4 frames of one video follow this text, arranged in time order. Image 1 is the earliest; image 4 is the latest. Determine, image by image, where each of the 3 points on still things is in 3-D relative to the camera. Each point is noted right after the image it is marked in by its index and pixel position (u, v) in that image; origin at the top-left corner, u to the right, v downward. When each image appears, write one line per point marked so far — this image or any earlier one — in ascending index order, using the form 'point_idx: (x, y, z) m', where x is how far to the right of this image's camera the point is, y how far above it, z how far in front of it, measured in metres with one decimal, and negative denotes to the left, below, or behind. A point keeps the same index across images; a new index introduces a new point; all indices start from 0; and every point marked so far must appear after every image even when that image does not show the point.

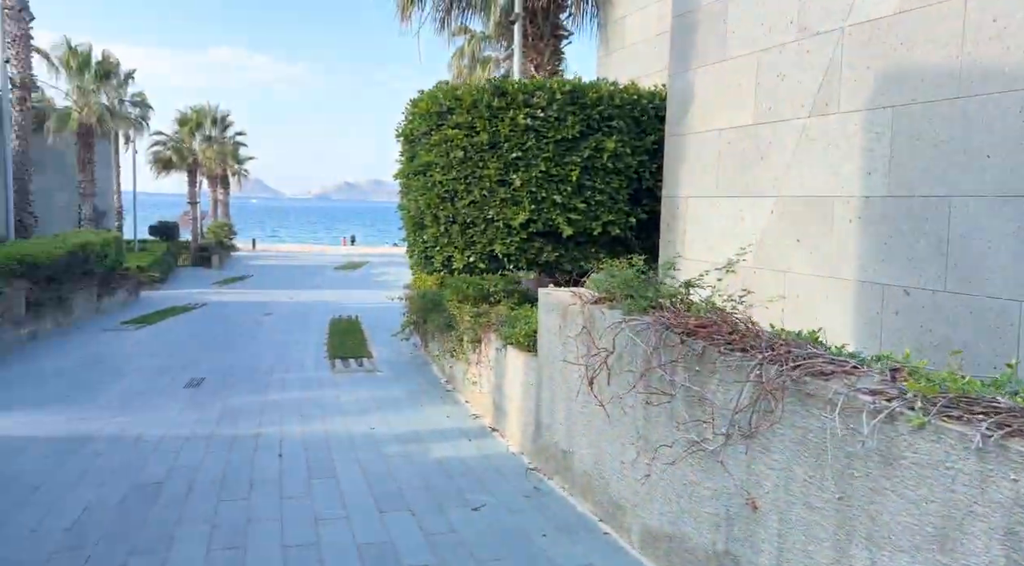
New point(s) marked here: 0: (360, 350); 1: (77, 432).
0: (-2.4, -1.1, +11.3) m
1: (-3.7, -1.3, +6.1) m
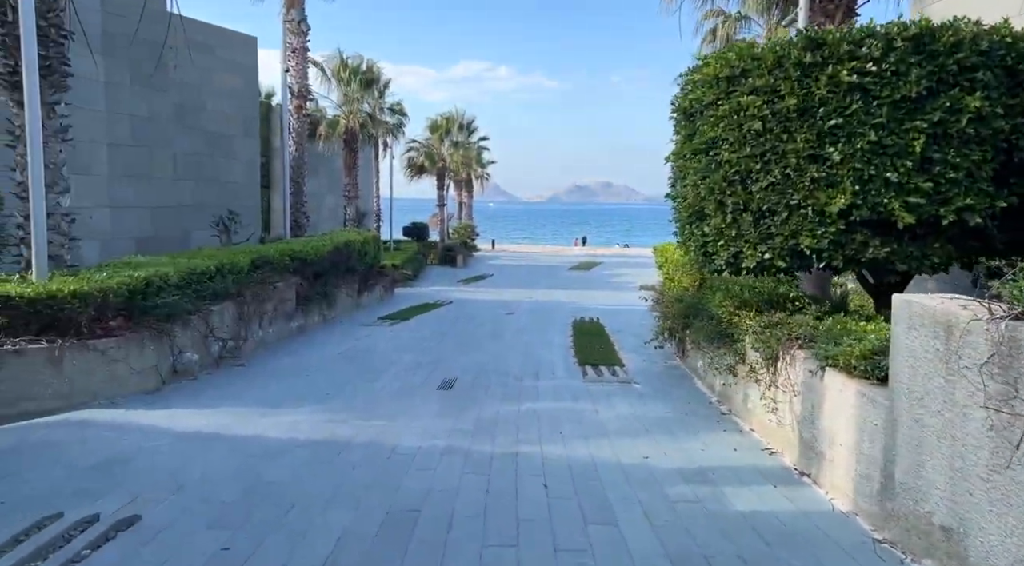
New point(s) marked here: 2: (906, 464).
0: (+1.4, -1.1, +10.4) m
1: (-1.4, -1.2, +5.7) m
2: (+2.1, -1.0, +3.8) m
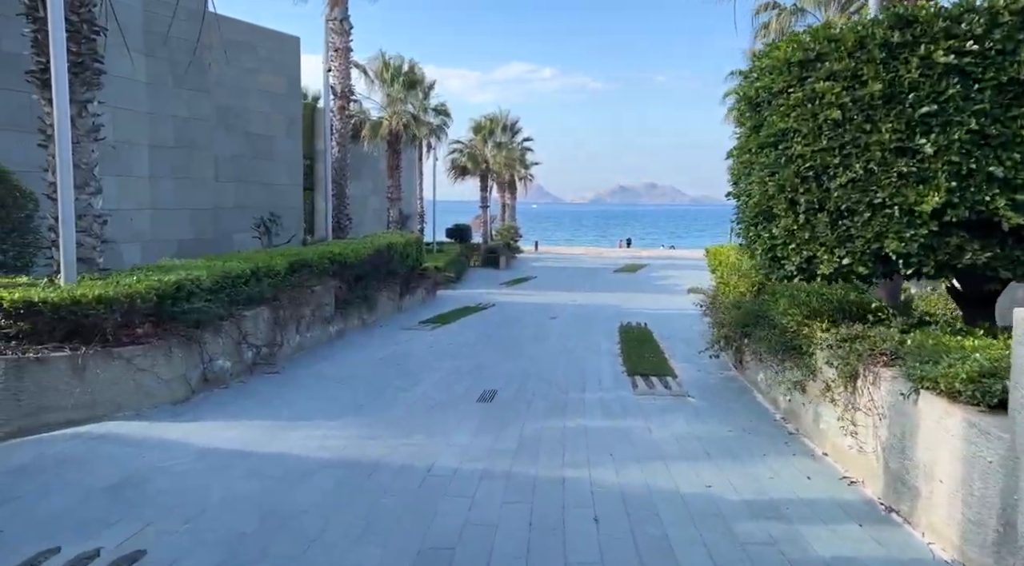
0: (+2.0, -1.1, +9.8) m
1: (-1.1, -1.3, +5.3) m
2: (+2.3, -1.0, +3.2) m
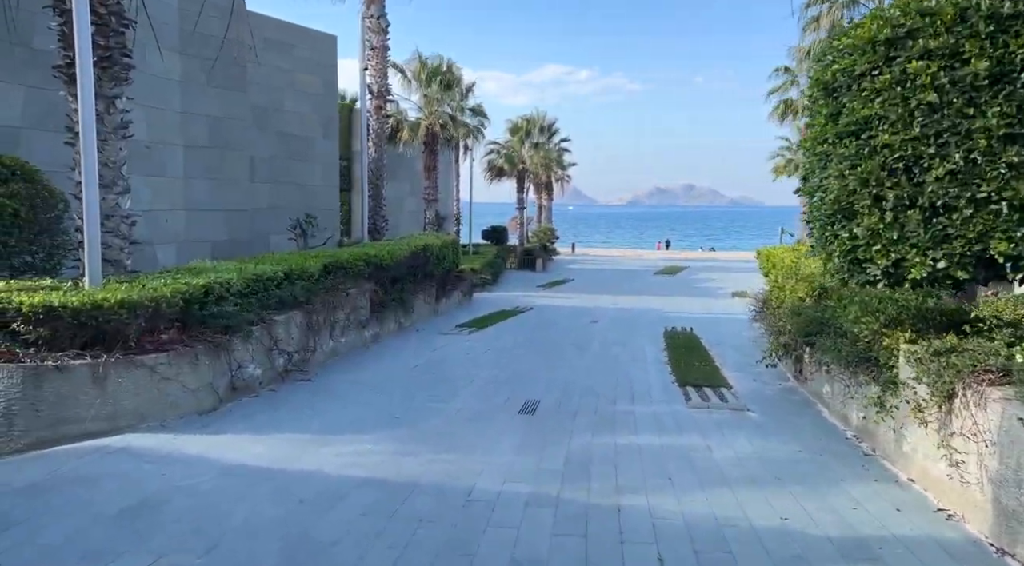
0: (+2.6, -1.2, +9.2) m
1: (-0.8, -1.3, +4.9) m
2: (+2.5, -1.1, +2.6) m
